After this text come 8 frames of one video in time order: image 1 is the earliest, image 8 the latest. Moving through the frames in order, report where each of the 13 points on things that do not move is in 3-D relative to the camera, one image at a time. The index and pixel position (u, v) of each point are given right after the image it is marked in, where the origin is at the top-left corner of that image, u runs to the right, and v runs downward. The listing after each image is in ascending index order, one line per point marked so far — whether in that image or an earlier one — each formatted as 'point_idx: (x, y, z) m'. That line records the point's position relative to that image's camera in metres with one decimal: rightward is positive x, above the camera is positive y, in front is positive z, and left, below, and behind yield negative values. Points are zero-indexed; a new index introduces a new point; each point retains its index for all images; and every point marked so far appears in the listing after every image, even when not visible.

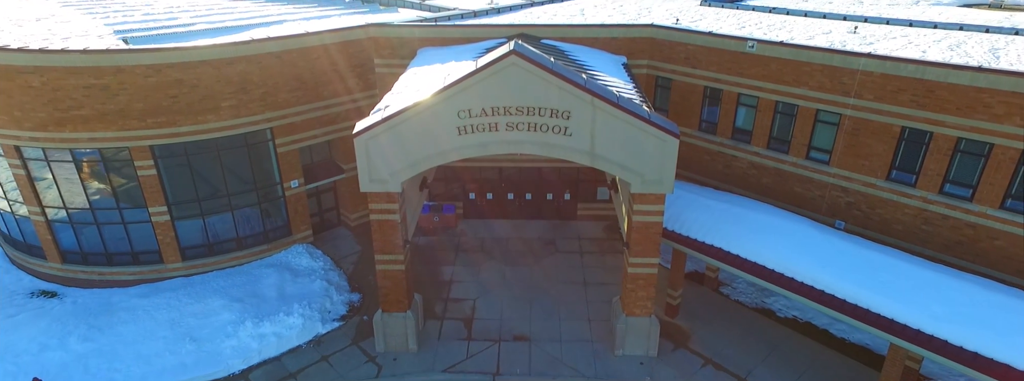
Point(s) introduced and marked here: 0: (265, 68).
0: (-7.2, +3.6, +16.6) m
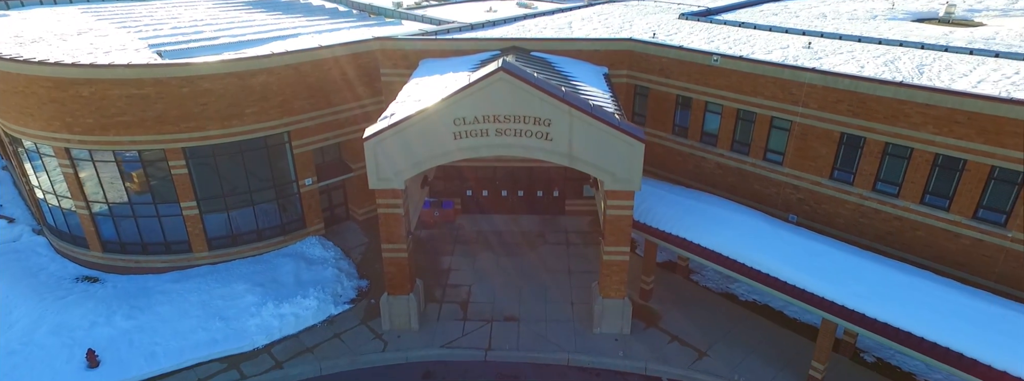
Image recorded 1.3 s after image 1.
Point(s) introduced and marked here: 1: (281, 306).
0: (-7.5, +3.7, +18.6) m
1: (-7.2, -3.6, +17.8) m
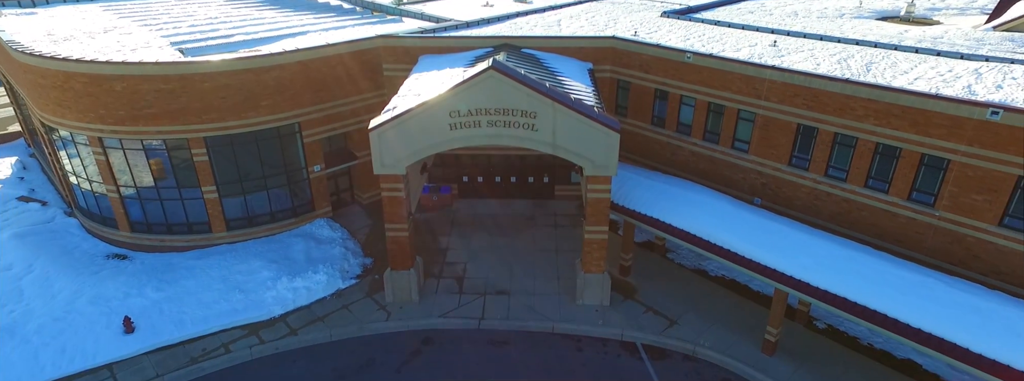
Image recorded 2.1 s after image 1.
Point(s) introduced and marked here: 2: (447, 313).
0: (-7.8, +4.2, +20.4) m
1: (-7.5, -3.1, +19.7) m
2: (-2.1, -4.1, +18.8) m
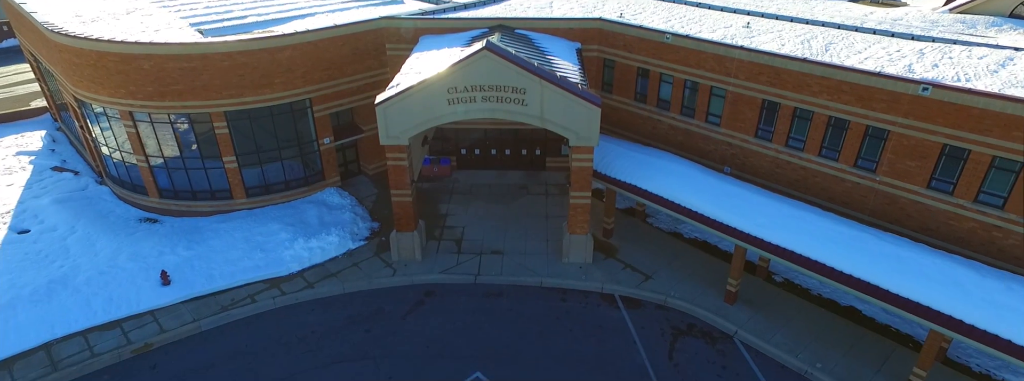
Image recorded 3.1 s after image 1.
0: (-8.1, +5.4, +22.3) m
1: (-7.8, -2.0, +21.9) m
2: (-2.4, -2.9, +21.0) m
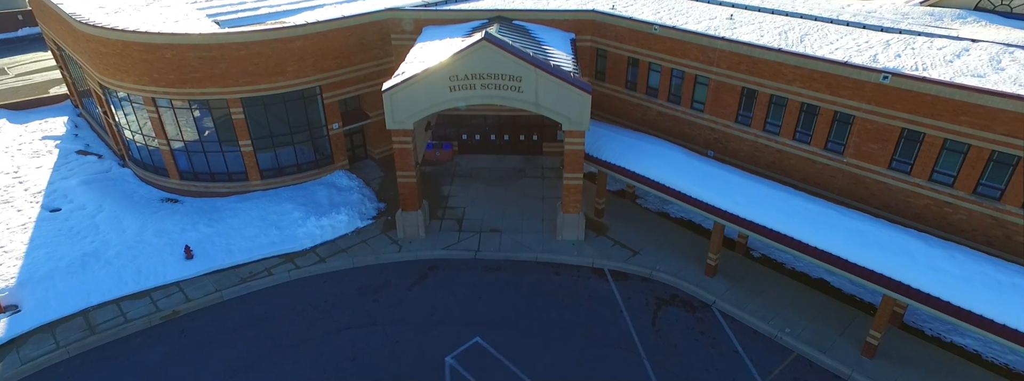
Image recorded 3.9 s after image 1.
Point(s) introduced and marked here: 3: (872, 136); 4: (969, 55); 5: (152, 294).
0: (-8.2, +6.2, +23.7) m
1: (-7.9, -1.2, +23.5) m
2: (-2.5, -2.2, +22.6) m
3: (+11.5, +1.7, +18.1) m
4: (+14.4, +4.2, +17.8) m
5: (-12.5, -3.6, +19.7) m
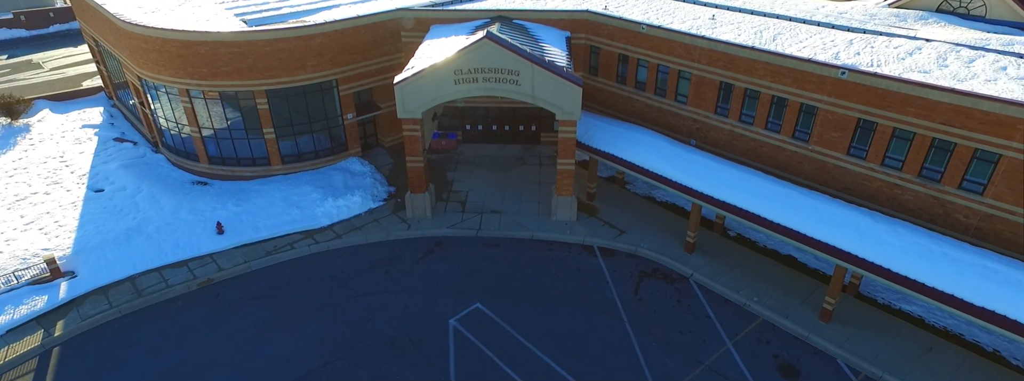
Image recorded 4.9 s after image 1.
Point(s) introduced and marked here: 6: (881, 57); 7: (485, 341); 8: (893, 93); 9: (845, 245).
0: (-8.2, +6.9, +26.0) m
1: (-7.9, -0.5, +25.8) m
2: (-2.6, -1.5, +24.9) m
3: (+11.4, +2.3, +20.2) m
4: (+14.3, +4.8, +19.9) m
5: (-12.6, -2.8, +22.1) m
6: (+13.0, +4.7, +19.9) m
7: (-0.9, -5.1, +19.2) m
8: (+12.2, +3.1, +18.2) m
9: (+10.6, -1.7, +18.0) m
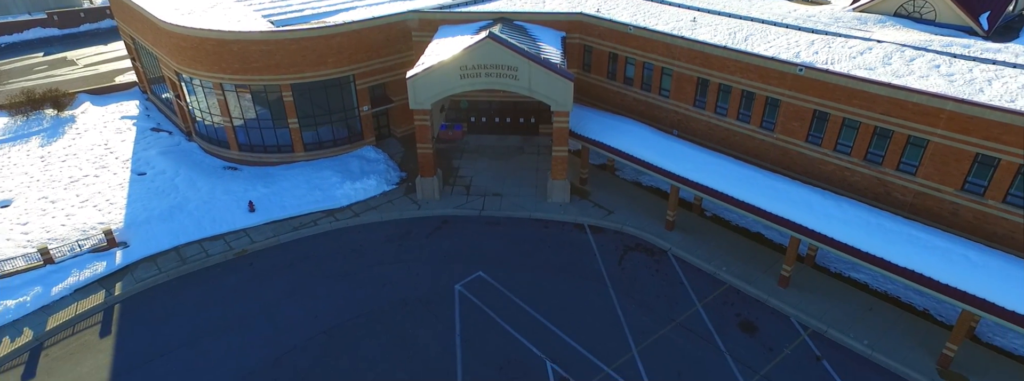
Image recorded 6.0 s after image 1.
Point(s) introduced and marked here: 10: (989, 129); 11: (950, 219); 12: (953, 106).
0: (-8.2, +7.7, +28.9) m
1: (-8.0, +0.3, +28.7) m
2: (-2.6, -0.7, +27.8) m
3: (+11.4, +3.0, +23.0) m
4: (+14.3, +5.5, +22.6) m
5: (-12.6, -2.0, +25.0) m
6: (+12.9, +5.4, +22.7) m
7: (-1.0, -4.4, +22.1) m
8: (+12.2, +3.8, +21.0) m
9: (+10.5, -1.0, +20.8) m
10: (+15.0, +1.9, +17.8) m
11: (+15.2, -1.0, +19.7) m
12: (+14.3, +2.7, +18.3) m
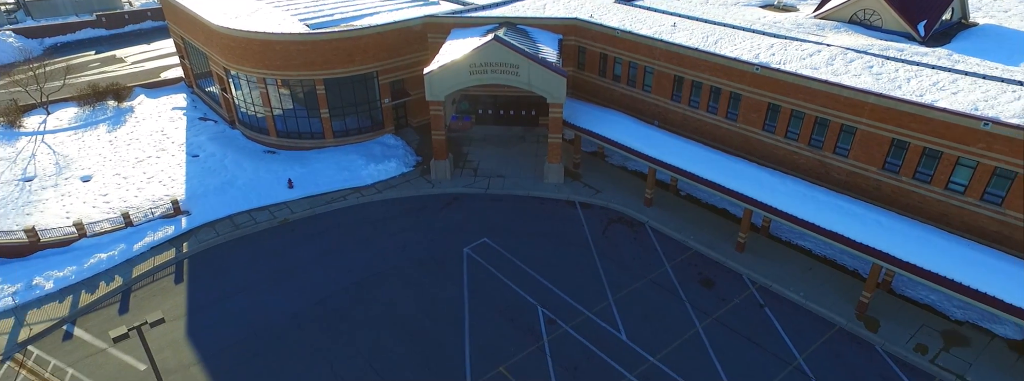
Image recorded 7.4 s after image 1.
0: (-8.0, +8.8, +33.2) m
1: (-7.8, +1.4, +33.1) m
2: (-2.5, +0.3, +32.1) m
3: (+11.4, +3.9, +27.0) m
4: (+14.3, +6.4, +26.6) m
5: (-12.6, -0.9, +29.5) m
6: (+13.0, +6.2, +26.7) m
7: (-1.0, -3.4, +26.4) m
8: (+12.2, +4.7, +25.0) m
9: (+10.5, -0.1, +24.9) m
10: (+15.0, +2.8, +21.8) m
11: (+15.2, -0.2, +23.7) m
12: (+14.2, +3.6, +22.3) m
